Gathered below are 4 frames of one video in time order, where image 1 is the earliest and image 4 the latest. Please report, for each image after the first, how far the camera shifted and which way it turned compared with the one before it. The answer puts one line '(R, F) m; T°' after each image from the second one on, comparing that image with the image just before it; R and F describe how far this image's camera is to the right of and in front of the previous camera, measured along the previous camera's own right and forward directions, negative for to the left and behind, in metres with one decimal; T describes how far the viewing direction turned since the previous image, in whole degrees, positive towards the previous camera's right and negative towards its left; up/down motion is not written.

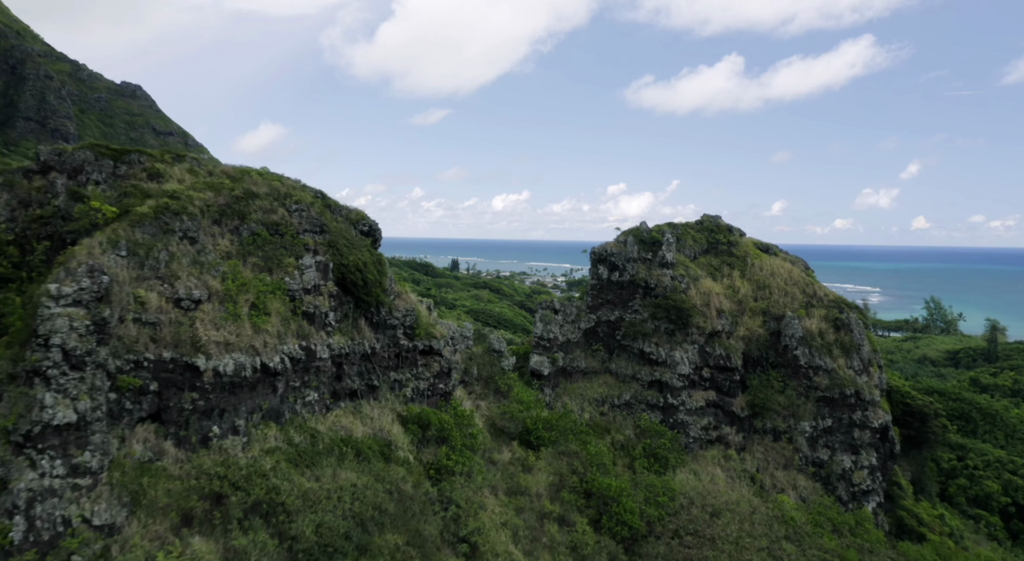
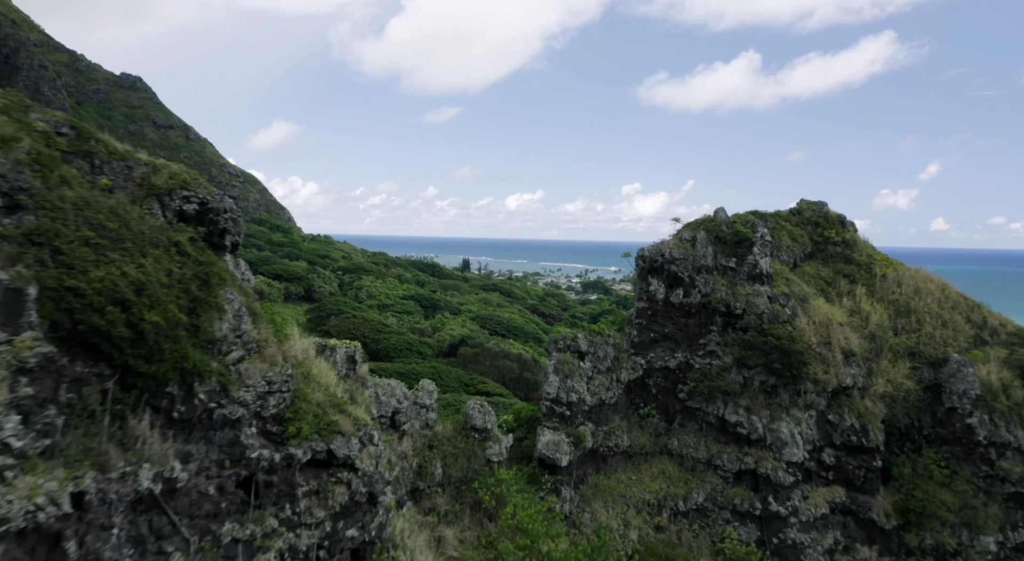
(+0.4, +9.3) m; -1°
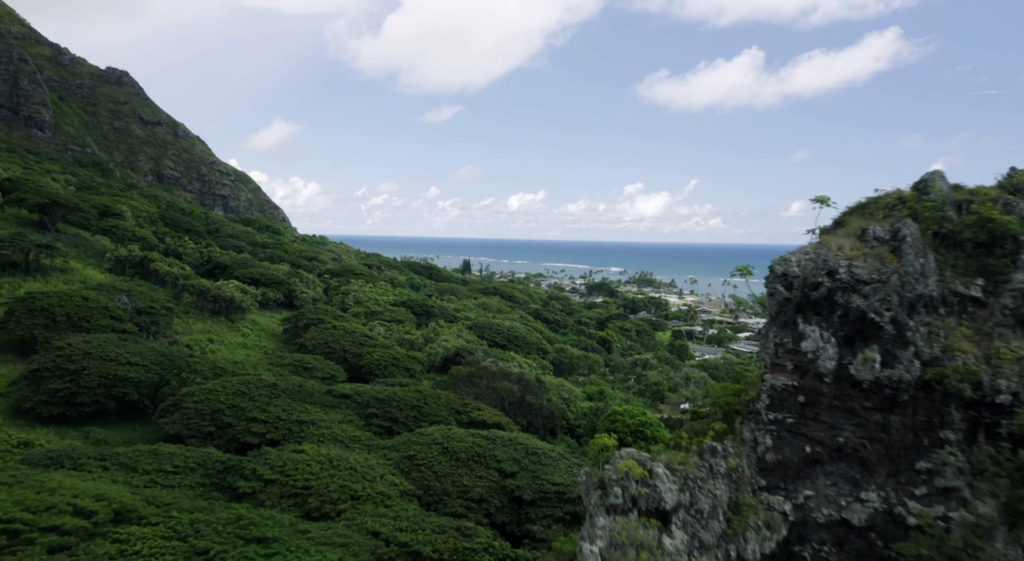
(+0.2, +8.1) m; 0°
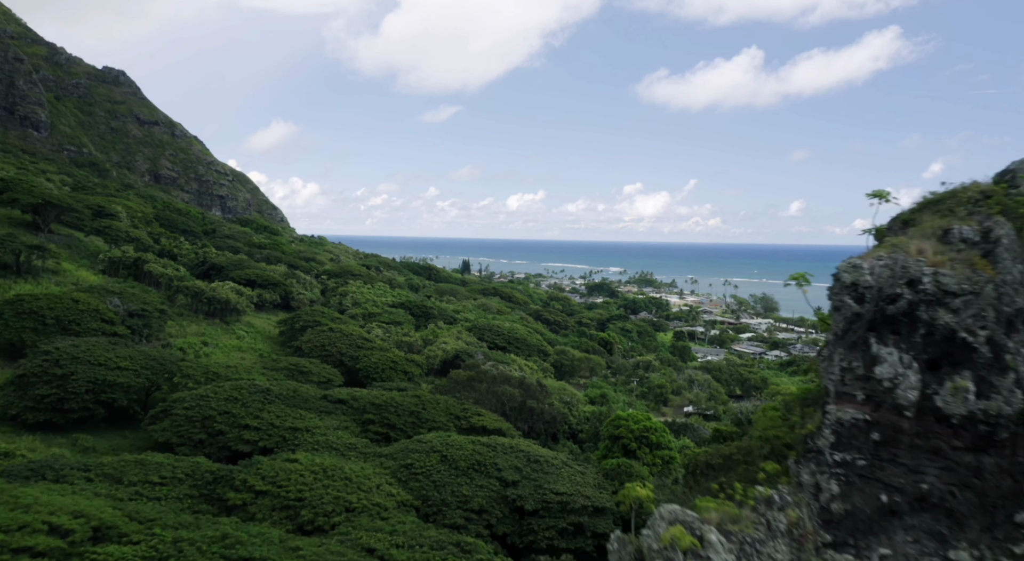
(-0.1, +1.2) m; 0°
